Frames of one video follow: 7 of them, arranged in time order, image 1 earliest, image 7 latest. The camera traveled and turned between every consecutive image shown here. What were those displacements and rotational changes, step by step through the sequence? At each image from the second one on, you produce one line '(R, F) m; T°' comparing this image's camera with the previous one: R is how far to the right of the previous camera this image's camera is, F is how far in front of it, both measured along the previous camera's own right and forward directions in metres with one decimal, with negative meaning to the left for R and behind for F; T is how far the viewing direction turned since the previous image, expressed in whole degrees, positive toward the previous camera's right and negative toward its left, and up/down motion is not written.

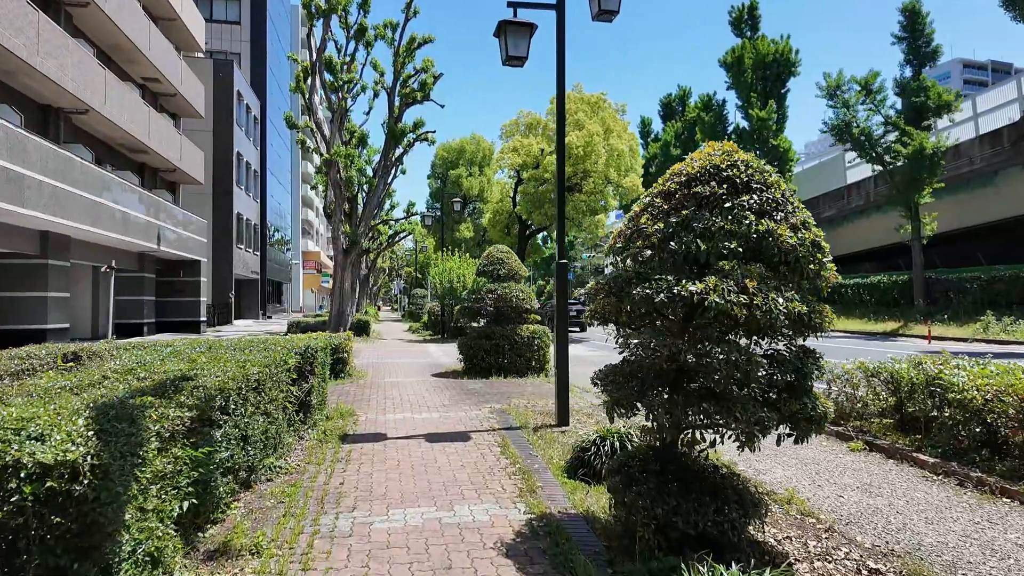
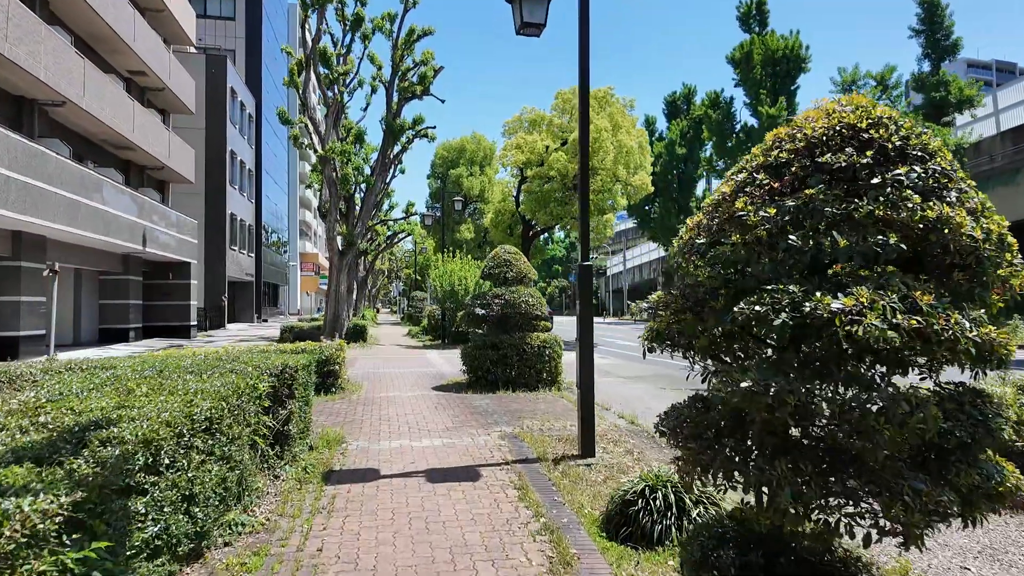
(-0.2, +1.1) m; 0°
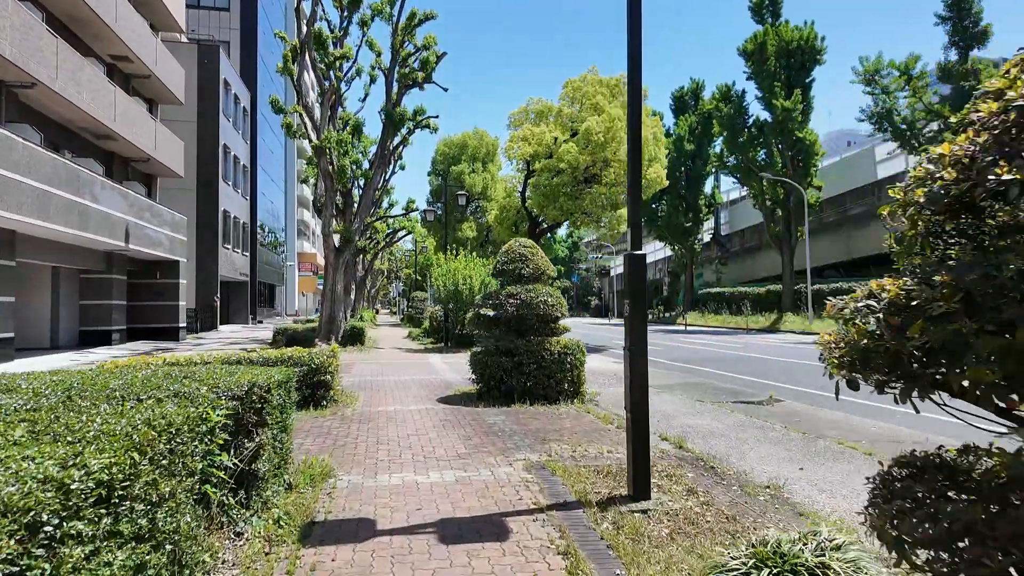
(-0.3, +1.3) m; 0°
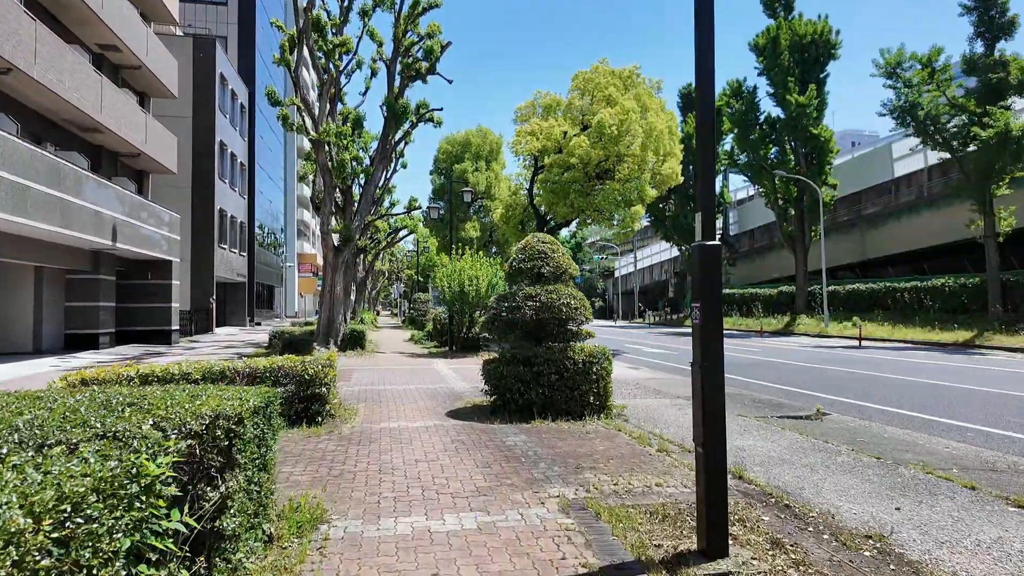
(-0.2, +1.0) m; 0°
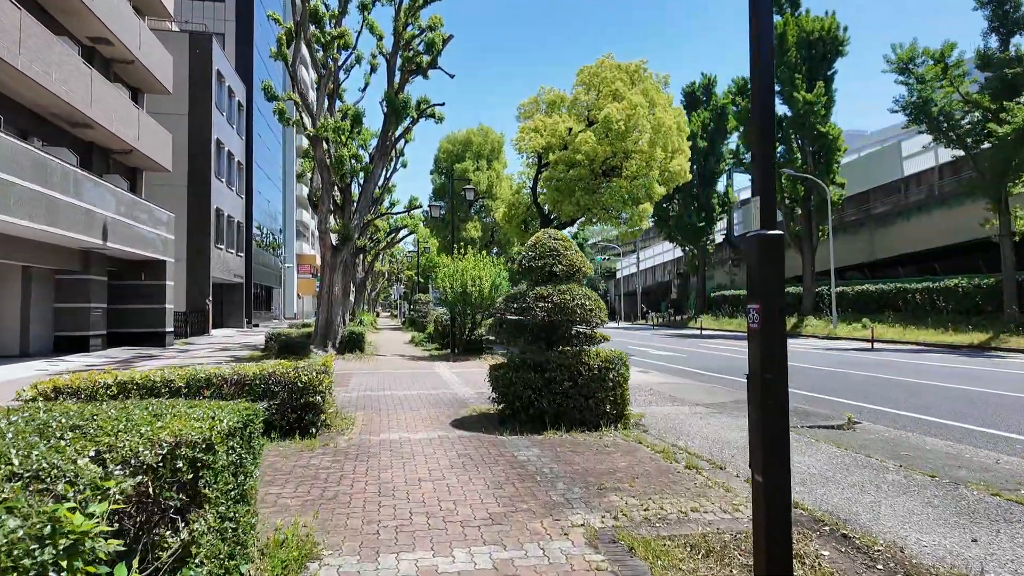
(-0.1, +0.6) m; 0°
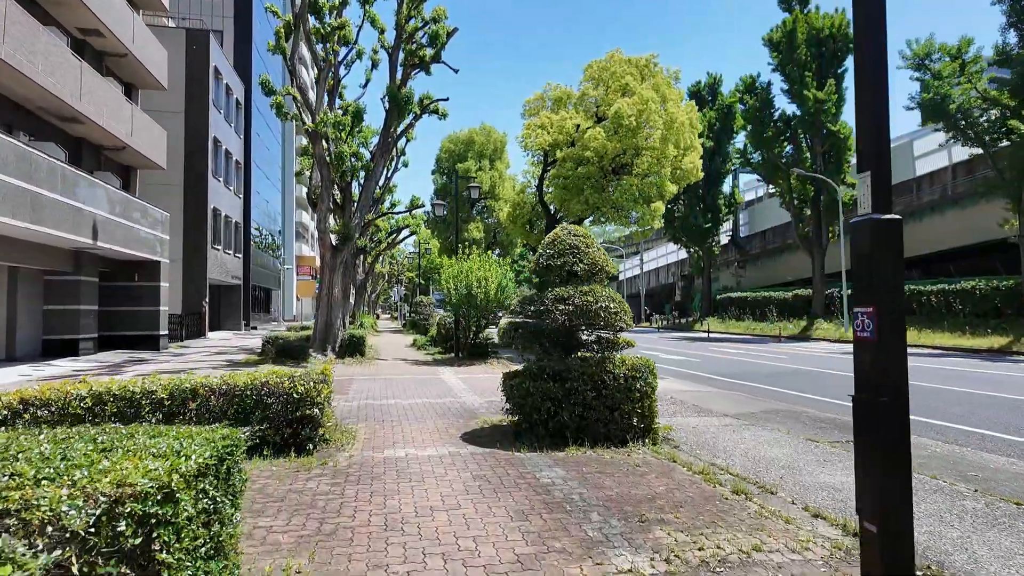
(-0.2, +0.7) m; 0°
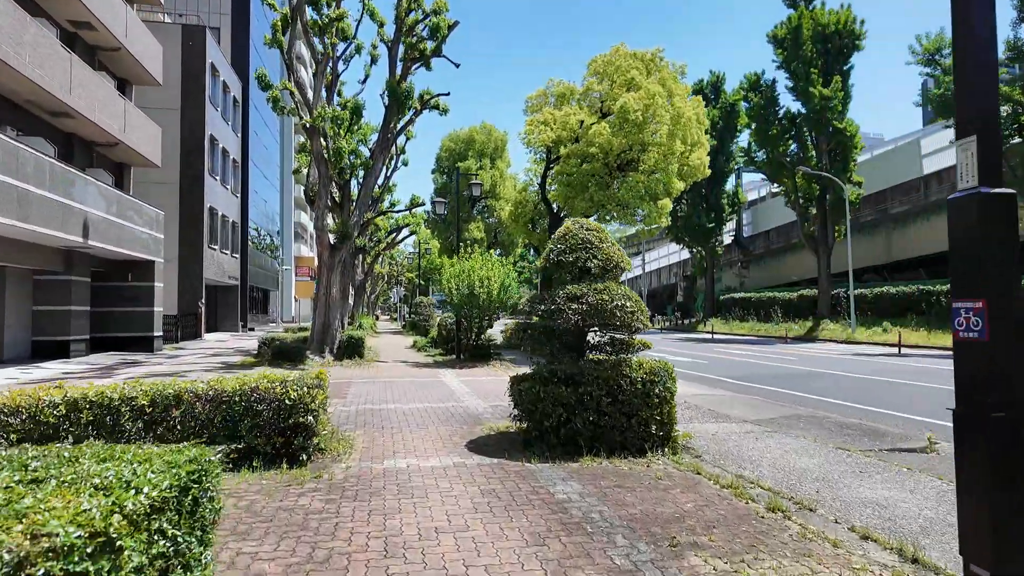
(-0.1, +0.5) m; 0°
